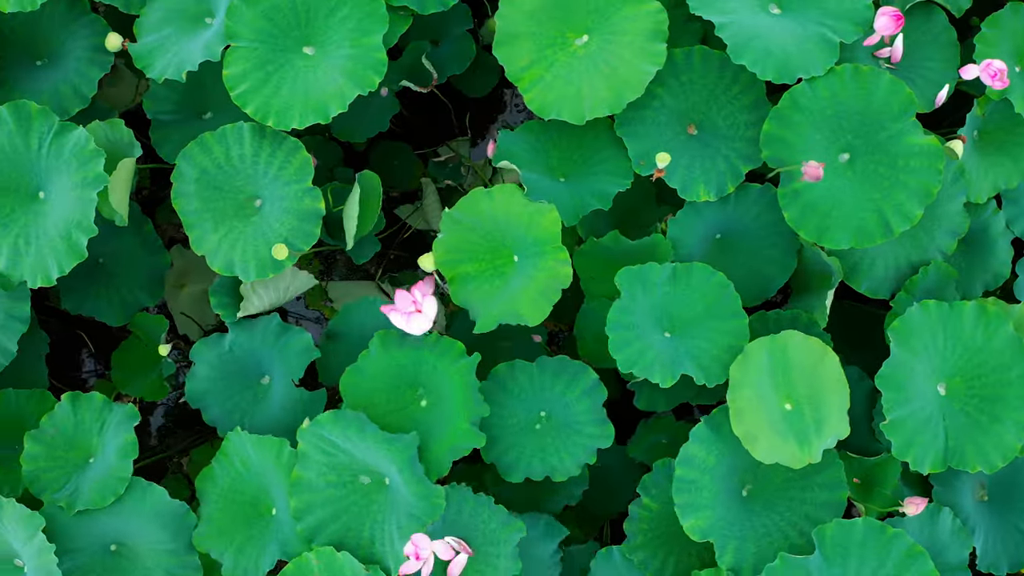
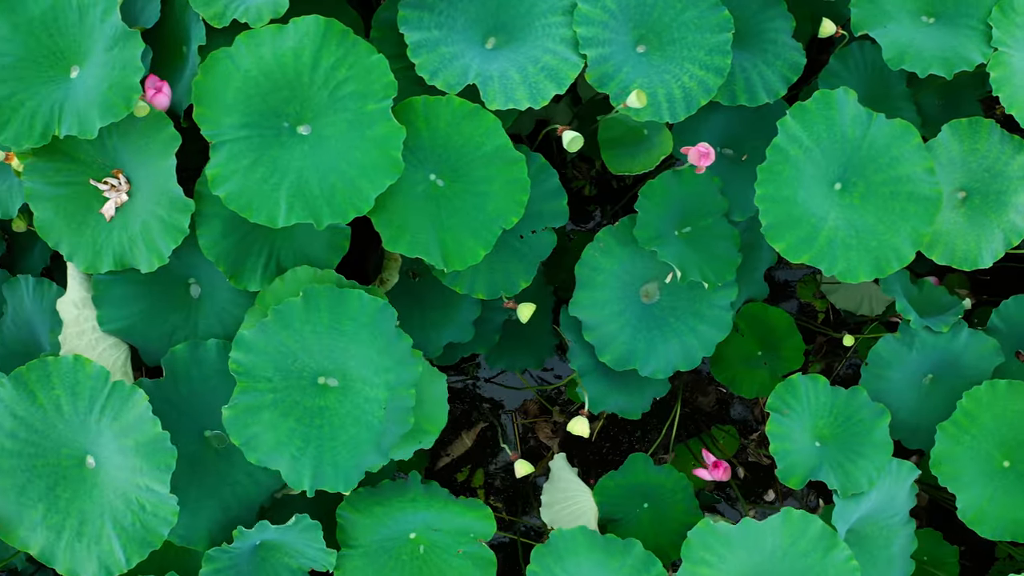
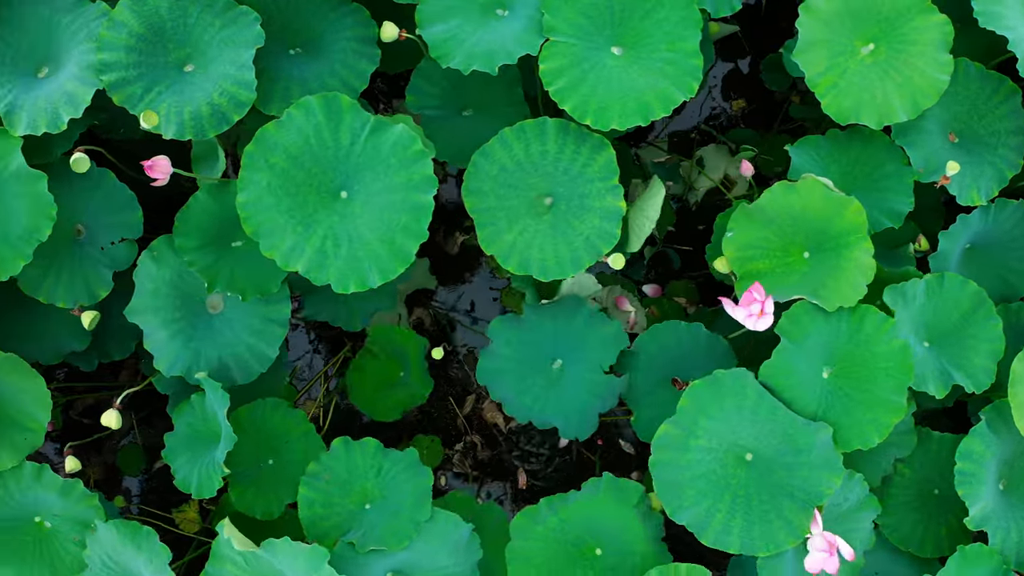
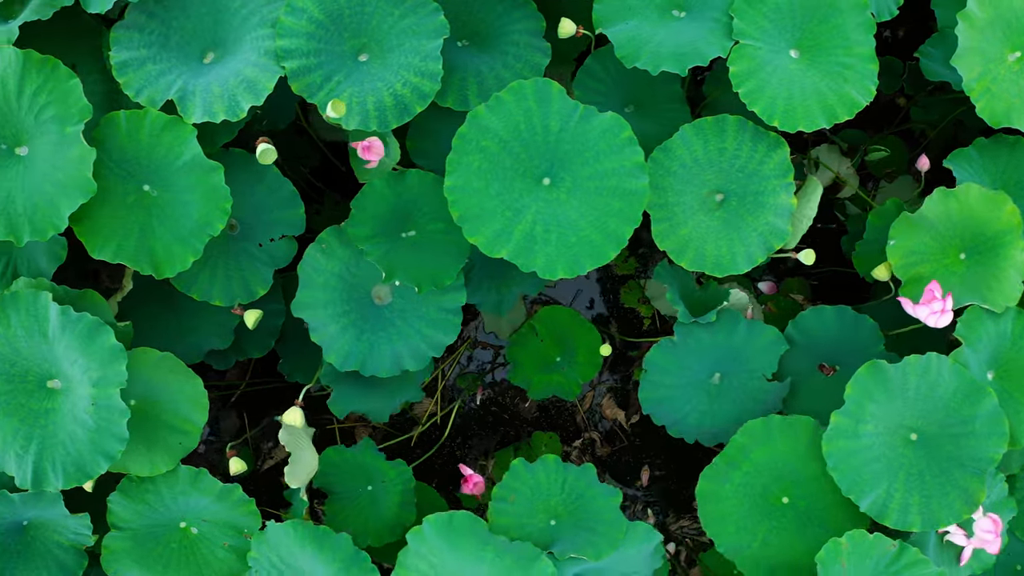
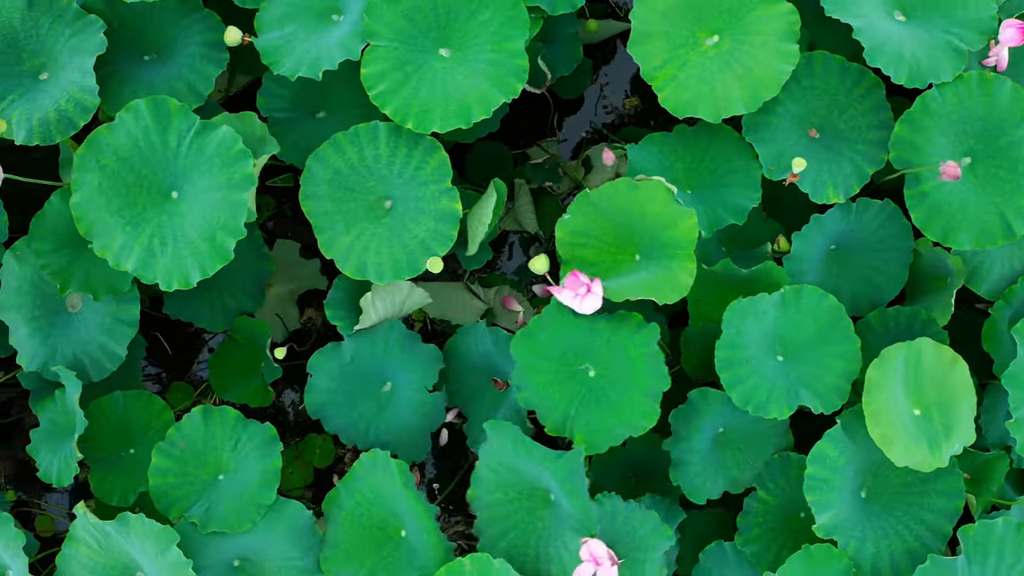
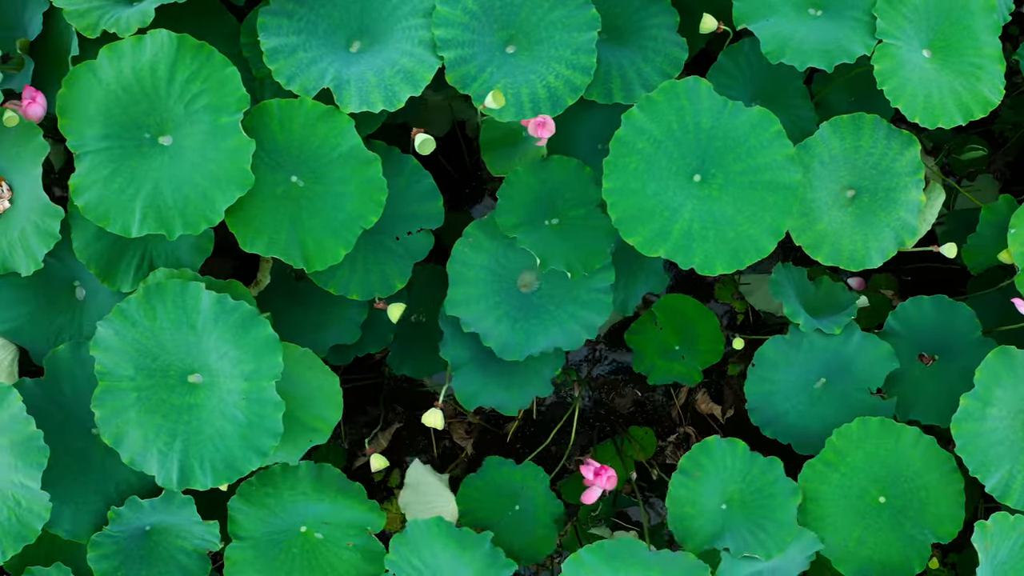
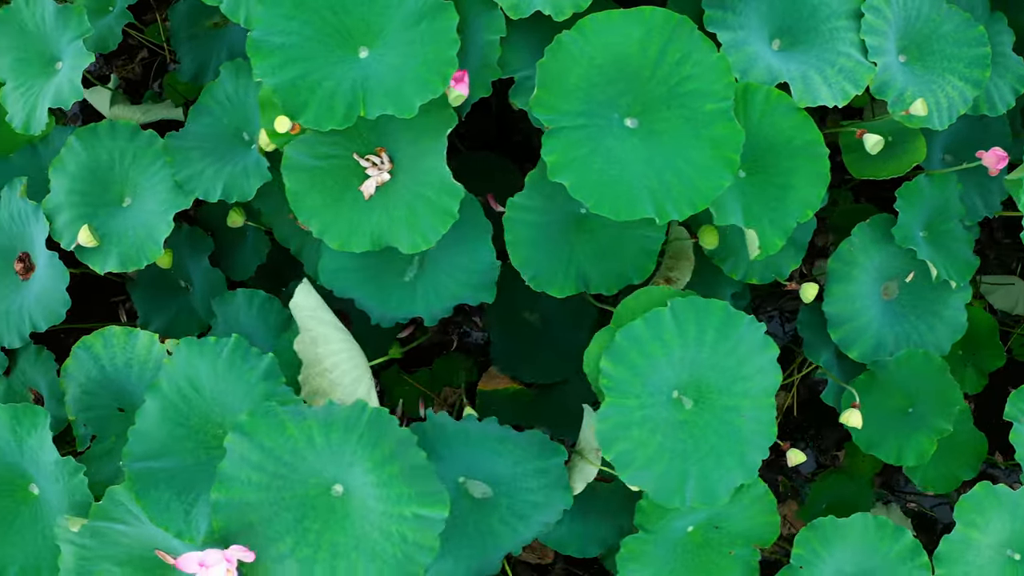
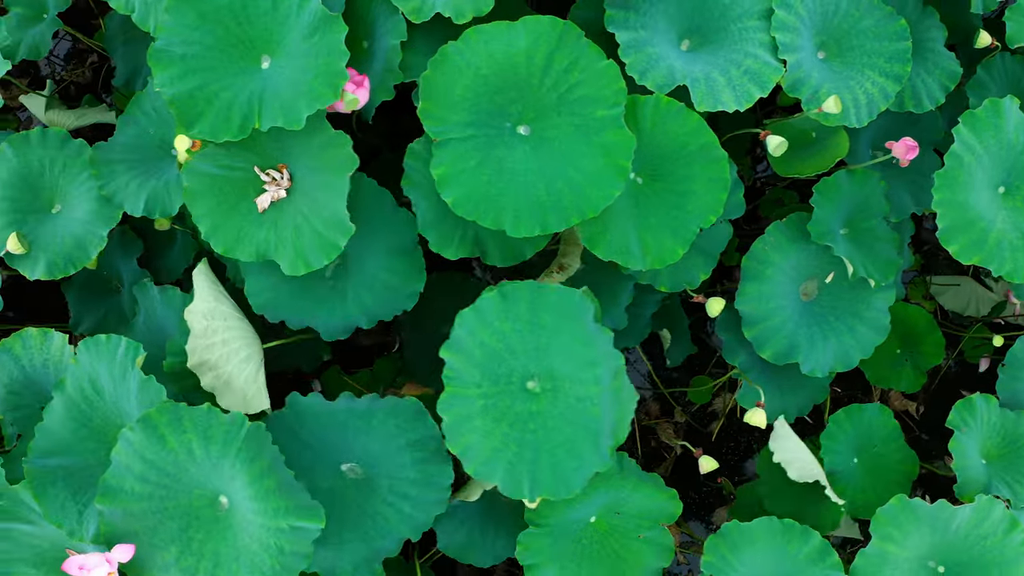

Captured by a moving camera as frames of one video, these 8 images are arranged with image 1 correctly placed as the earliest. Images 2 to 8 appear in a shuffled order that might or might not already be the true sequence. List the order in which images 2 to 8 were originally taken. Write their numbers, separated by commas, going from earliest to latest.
5, 3, 4, 6, 2, 8, 7
